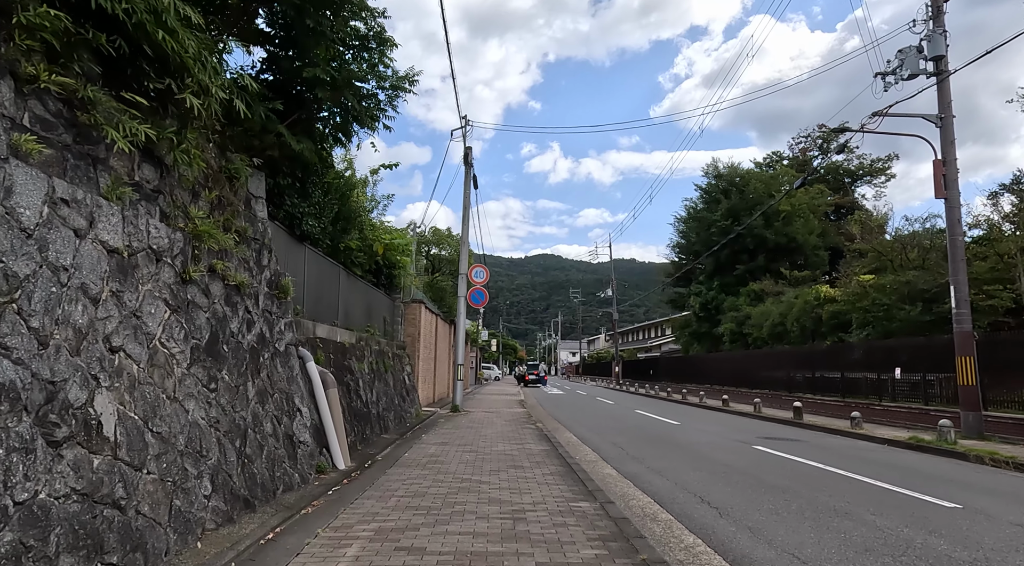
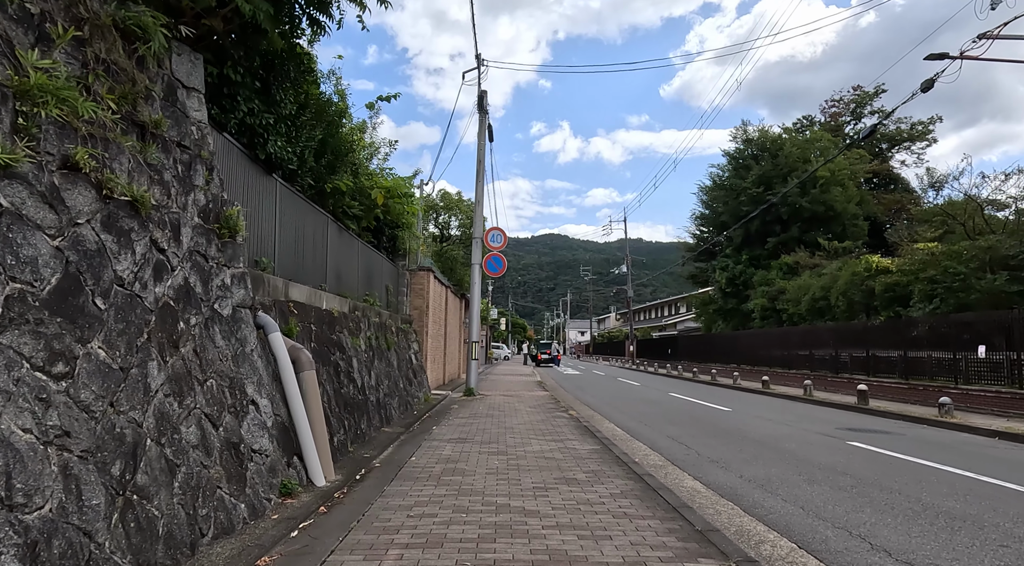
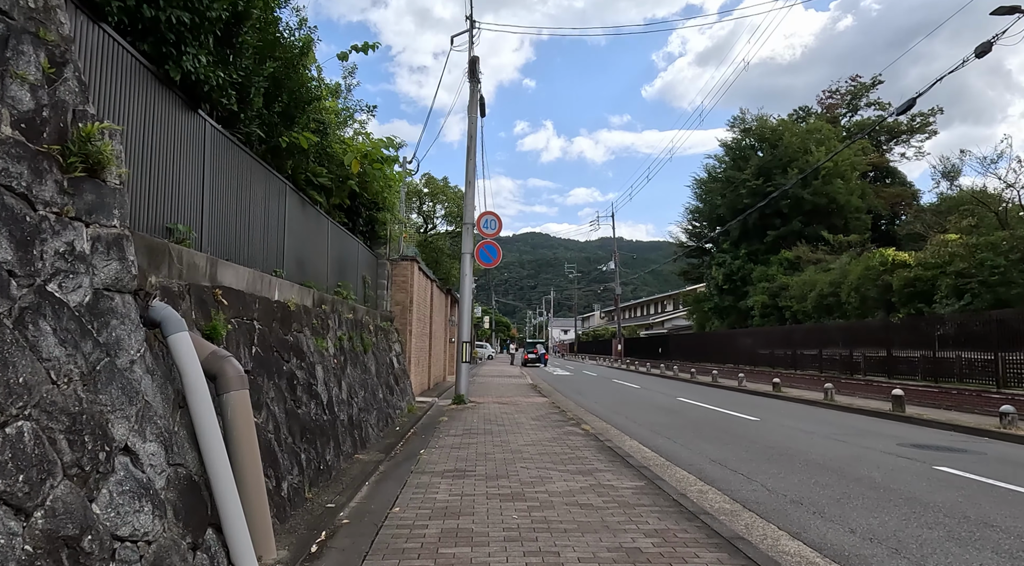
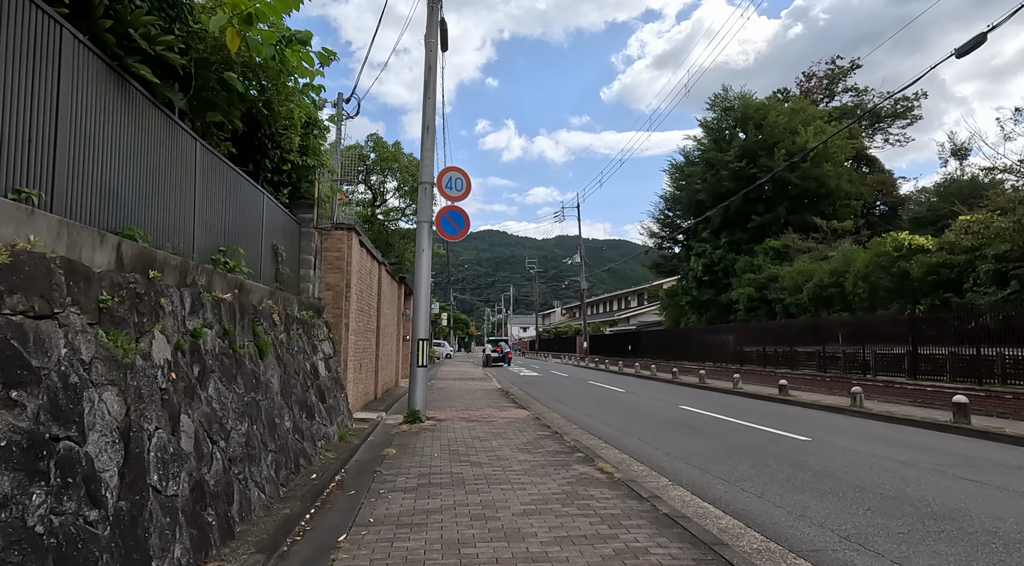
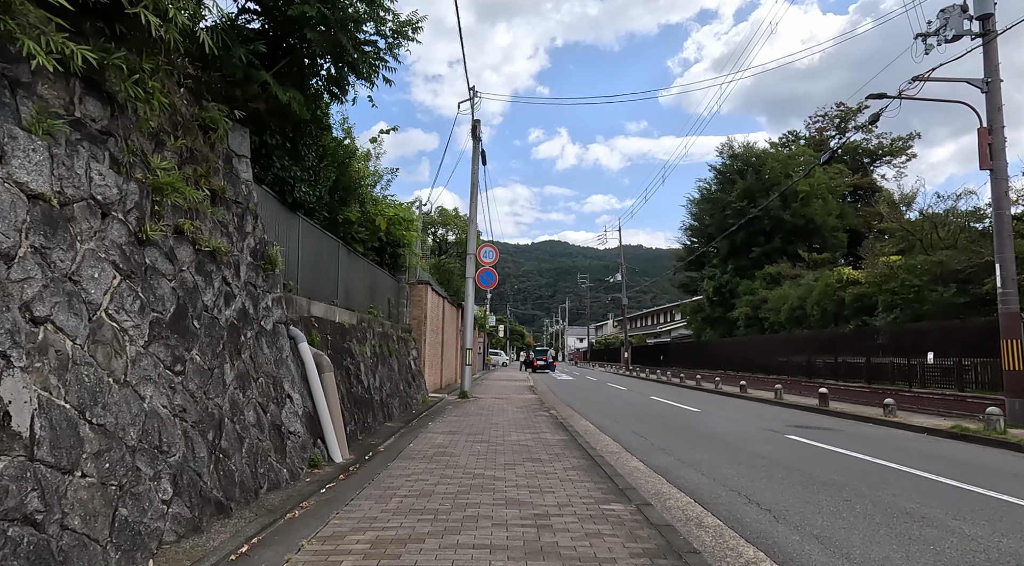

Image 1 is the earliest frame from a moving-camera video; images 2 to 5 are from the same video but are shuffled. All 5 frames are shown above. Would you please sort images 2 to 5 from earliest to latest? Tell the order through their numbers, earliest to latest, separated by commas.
5, 2, 3, 4
